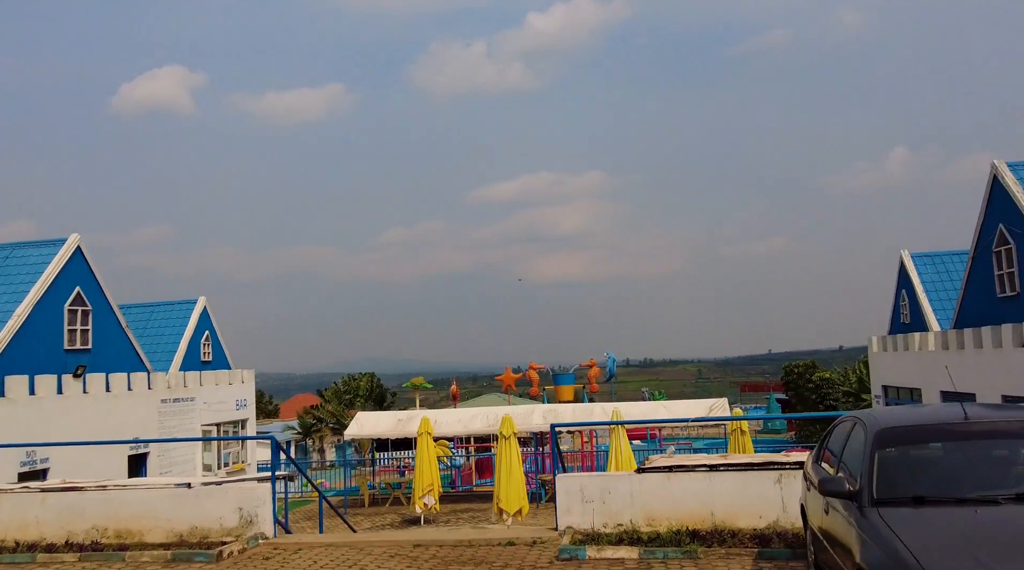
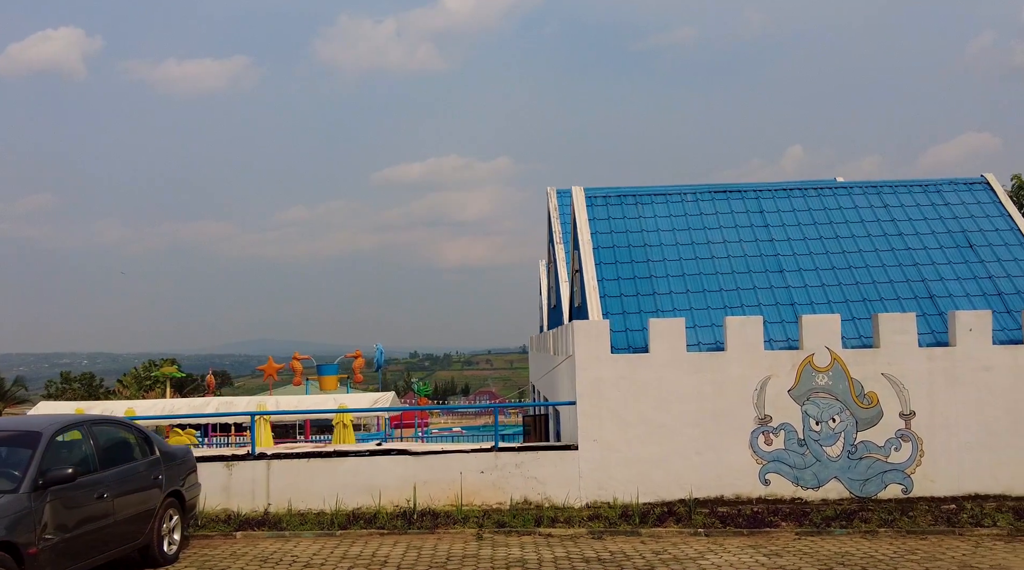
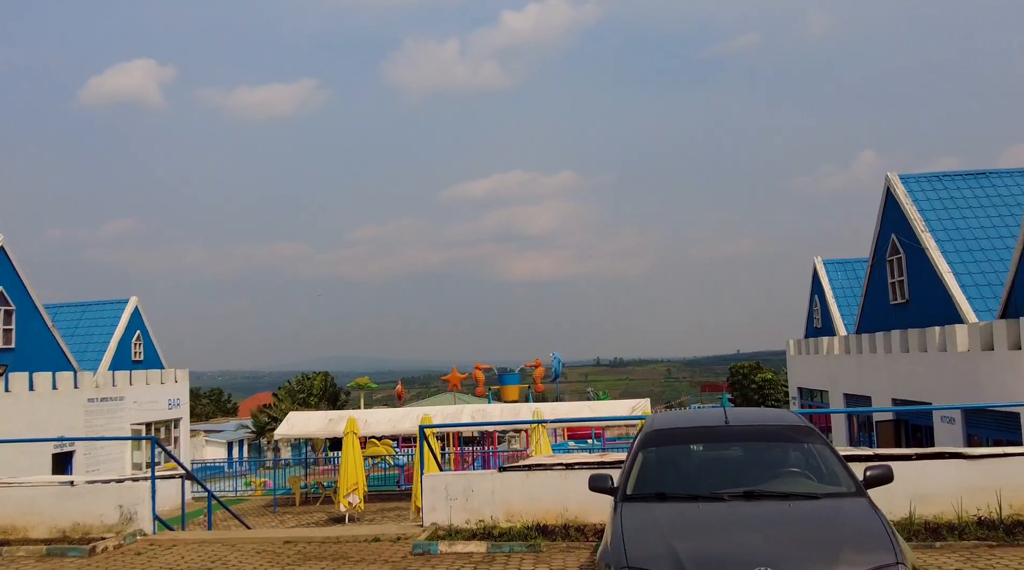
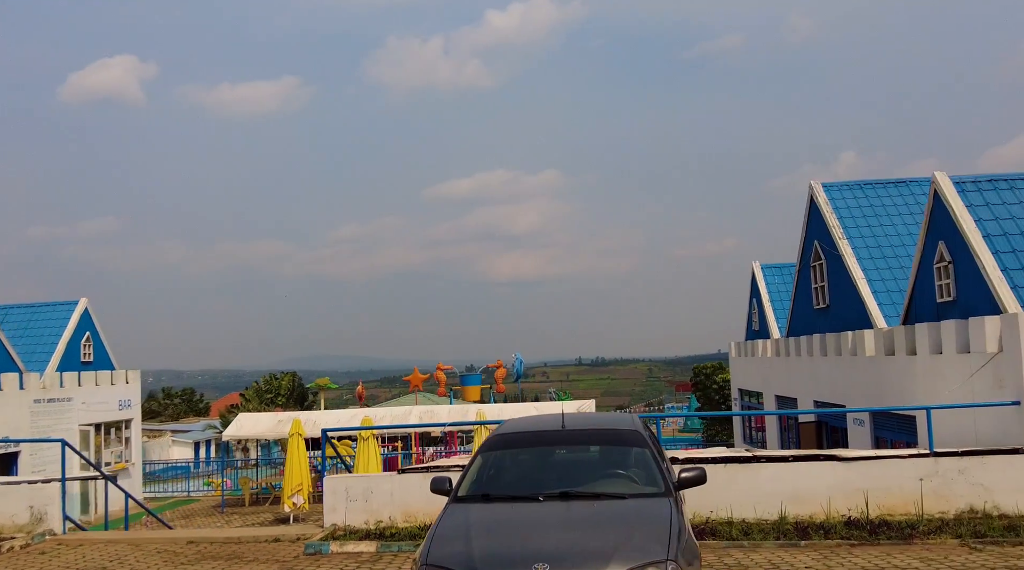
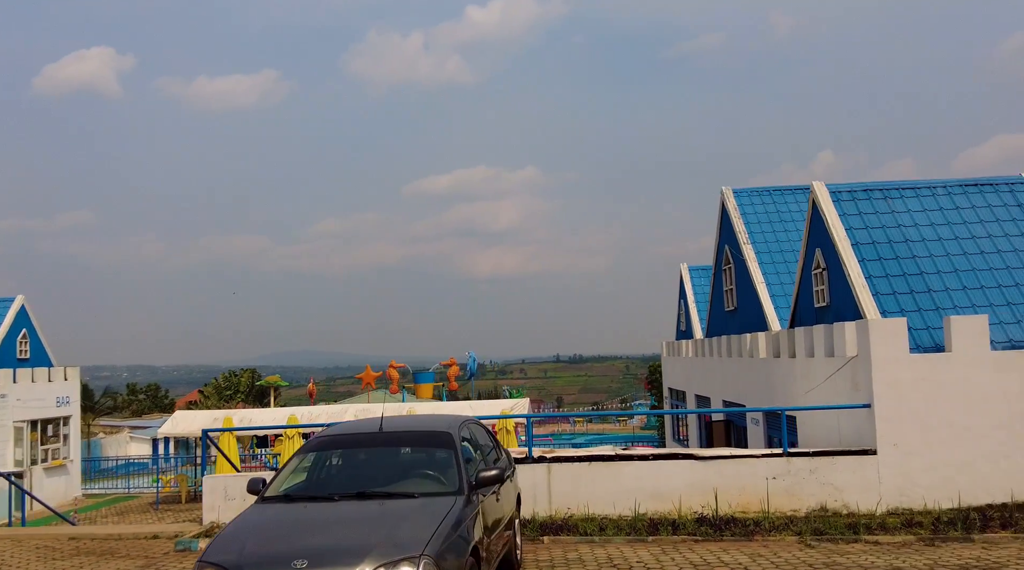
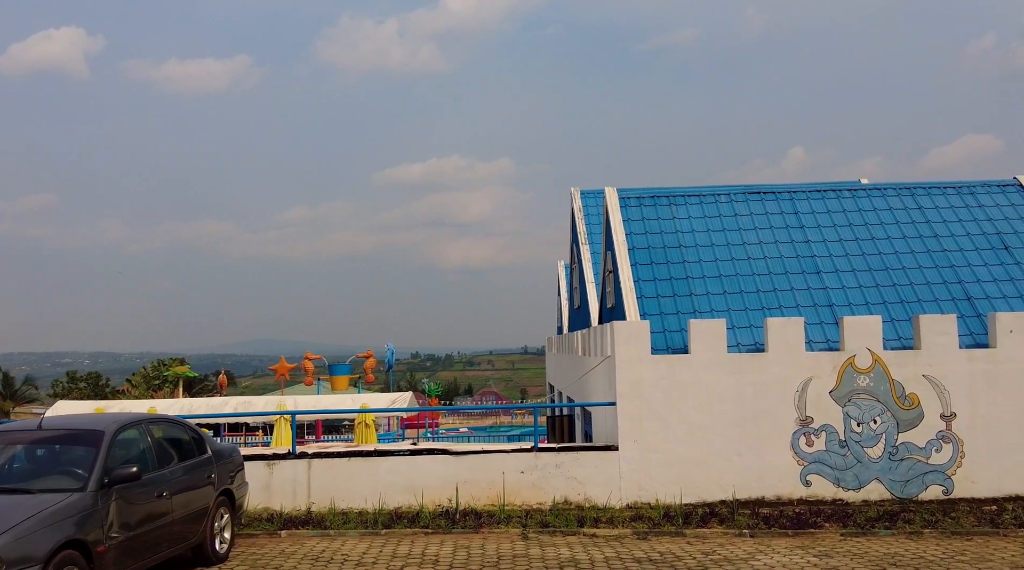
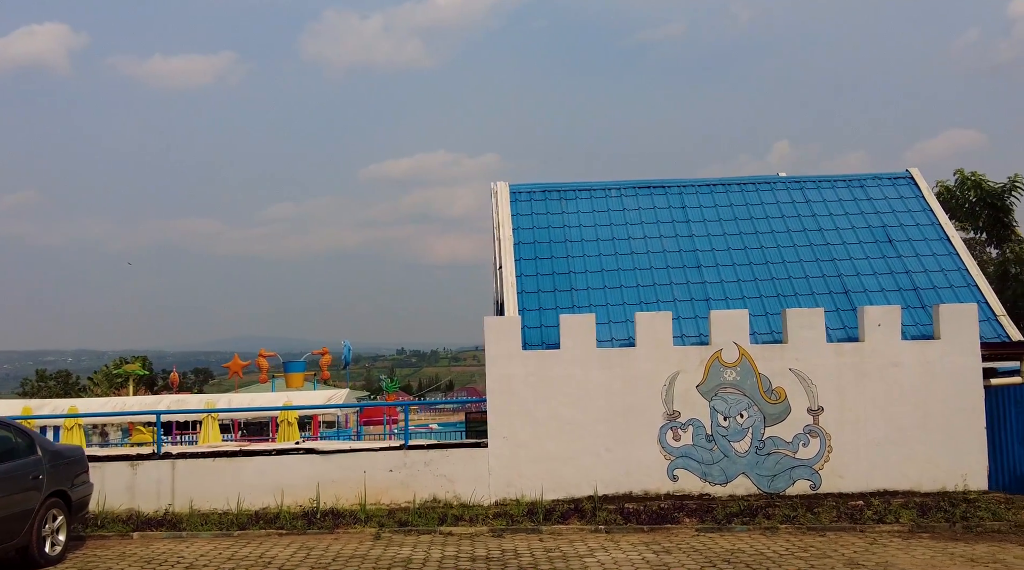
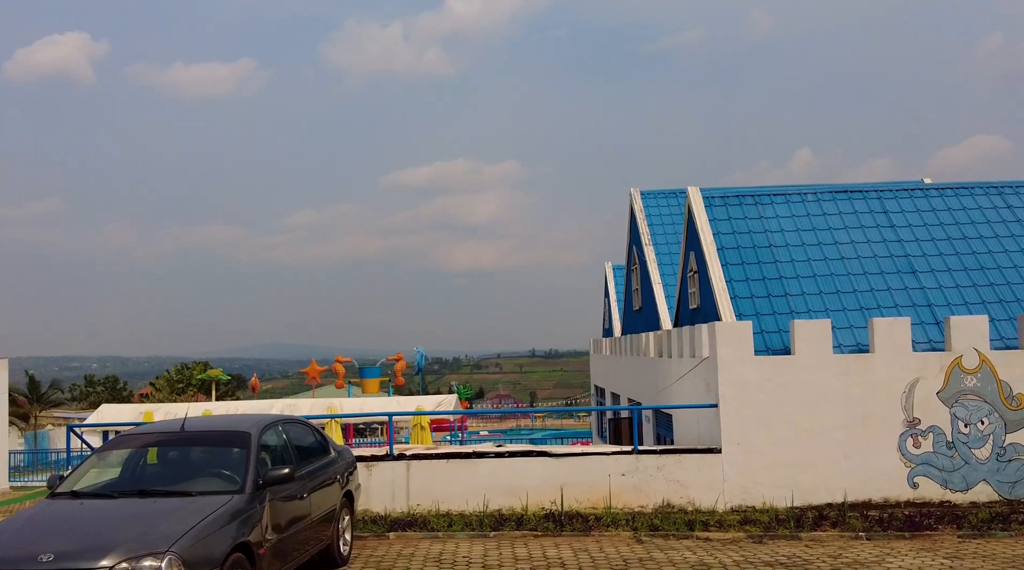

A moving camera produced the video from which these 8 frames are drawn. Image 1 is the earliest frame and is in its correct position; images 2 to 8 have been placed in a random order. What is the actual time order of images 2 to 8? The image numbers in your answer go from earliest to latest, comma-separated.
3, 4, 5, 8, 6, 2, 7
